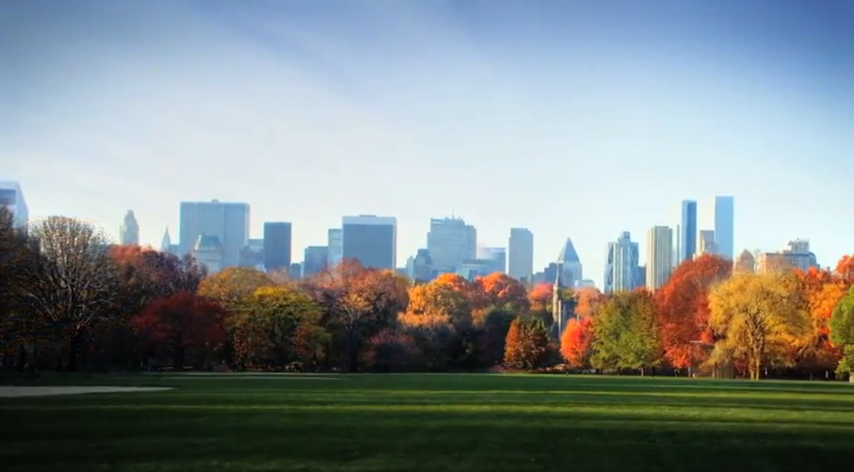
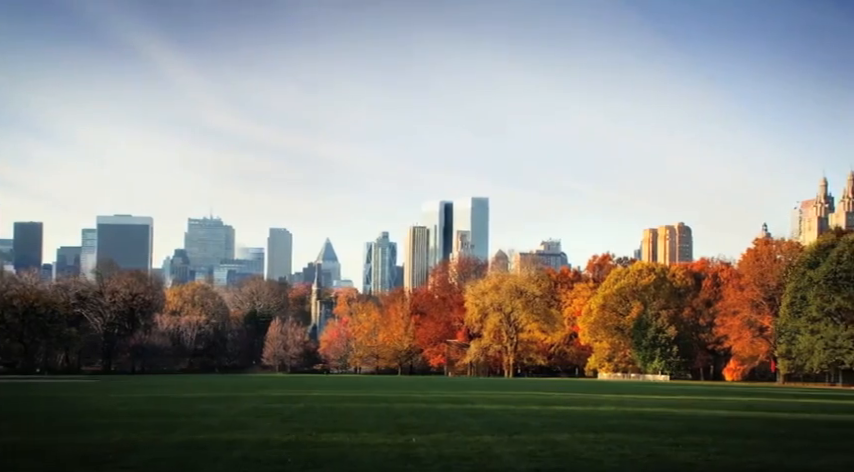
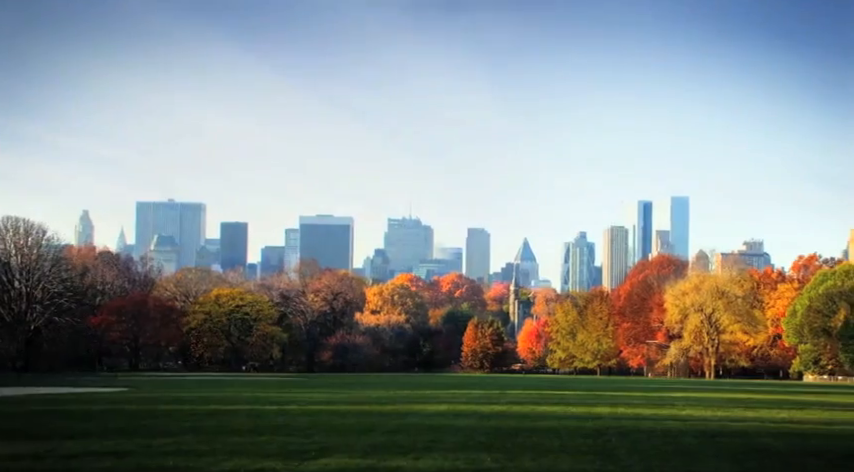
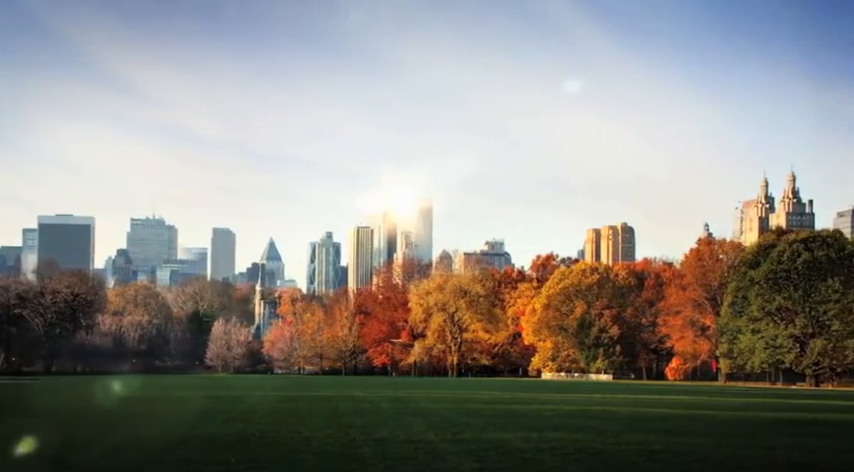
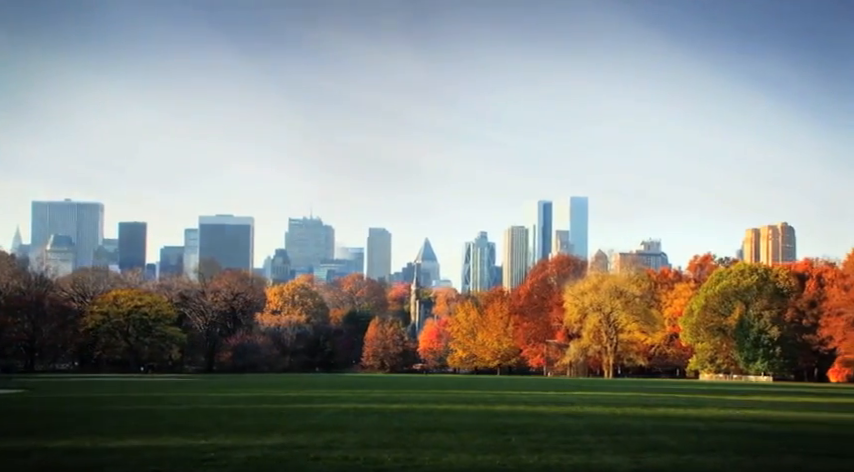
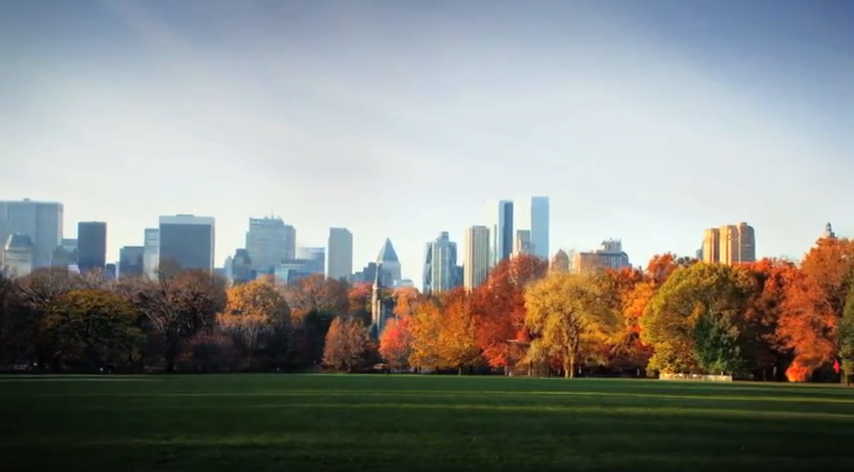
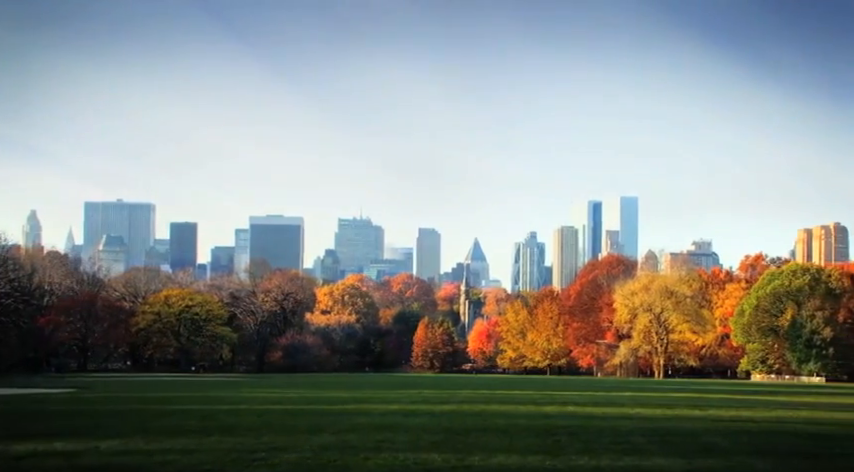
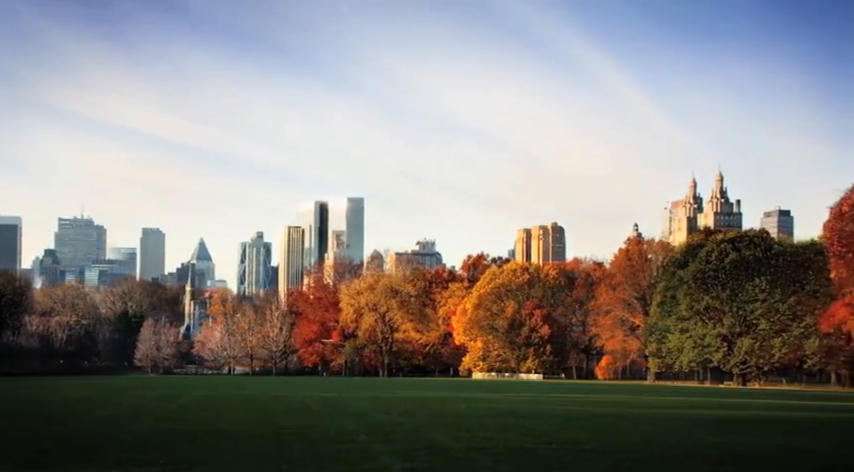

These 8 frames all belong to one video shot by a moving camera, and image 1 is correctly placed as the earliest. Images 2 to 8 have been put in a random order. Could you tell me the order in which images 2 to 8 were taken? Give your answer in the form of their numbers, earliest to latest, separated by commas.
3, 7, 5, 6, 2, 4, 8
